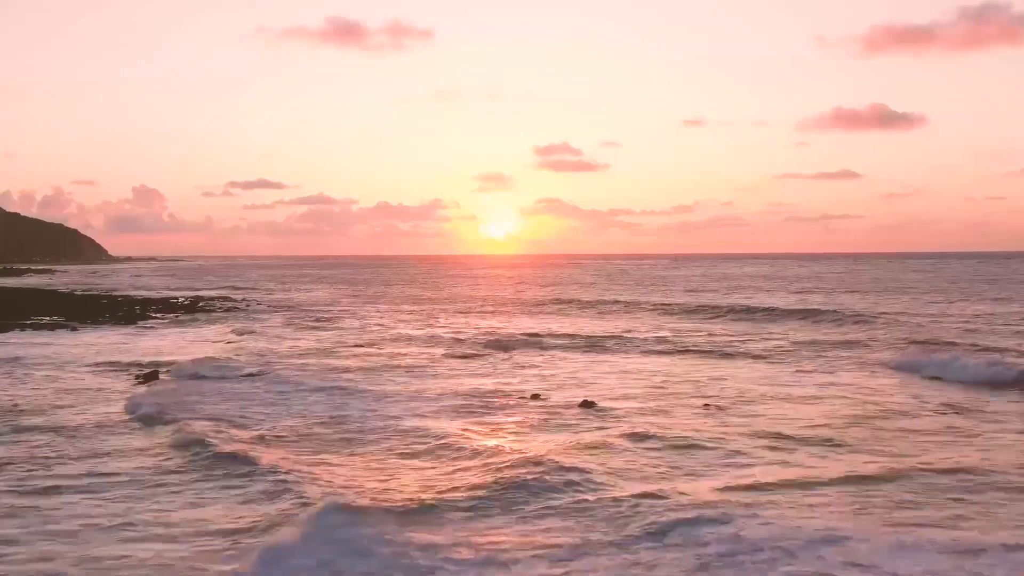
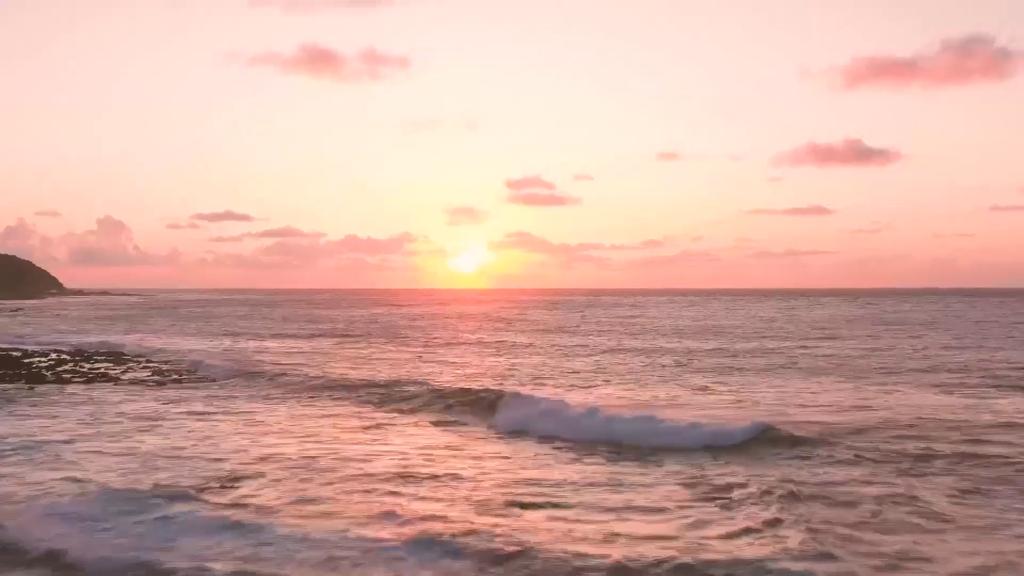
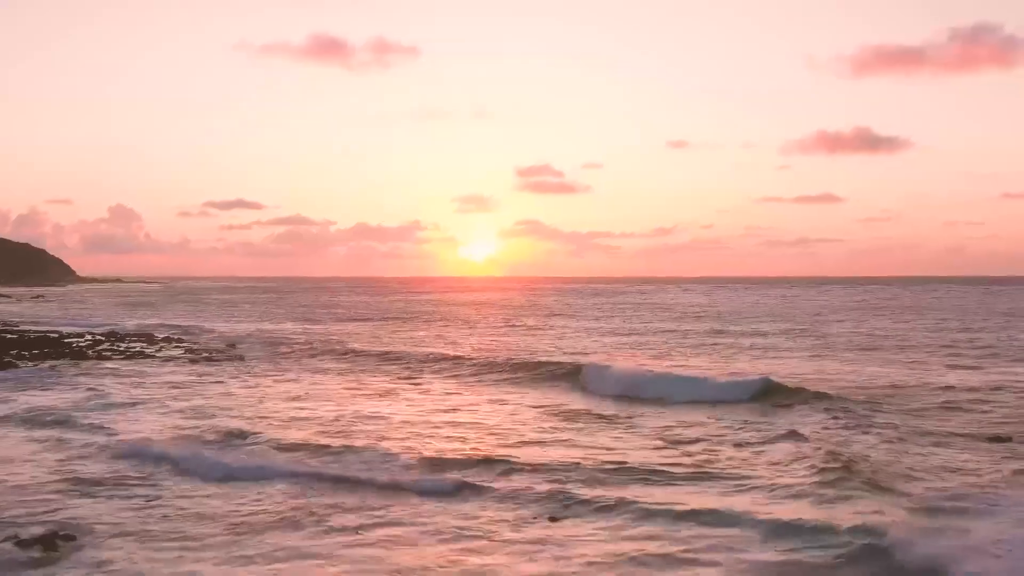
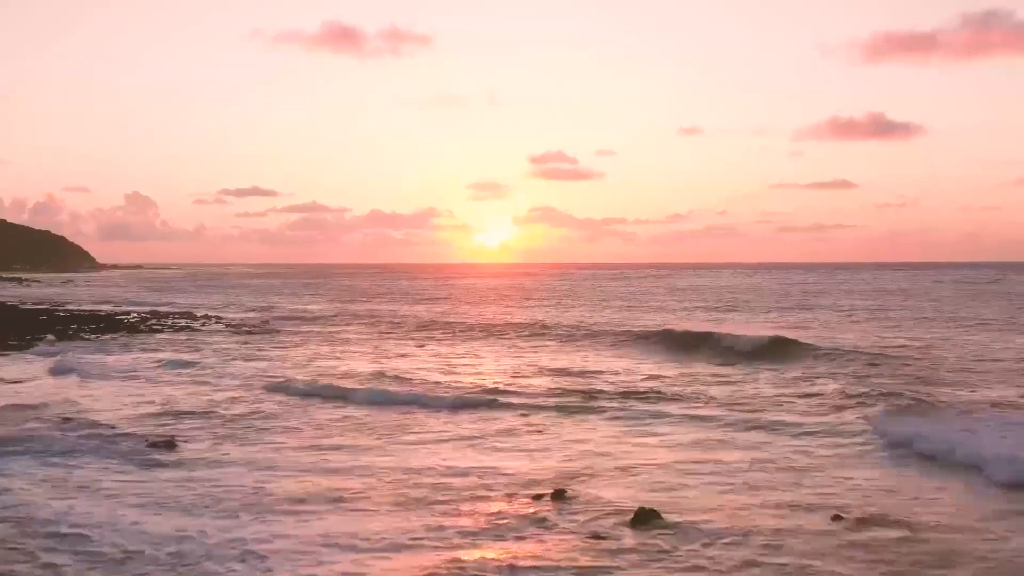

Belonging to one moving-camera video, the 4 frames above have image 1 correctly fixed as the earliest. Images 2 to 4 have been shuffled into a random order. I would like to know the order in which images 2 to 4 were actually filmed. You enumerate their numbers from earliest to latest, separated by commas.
4, 3, 2
